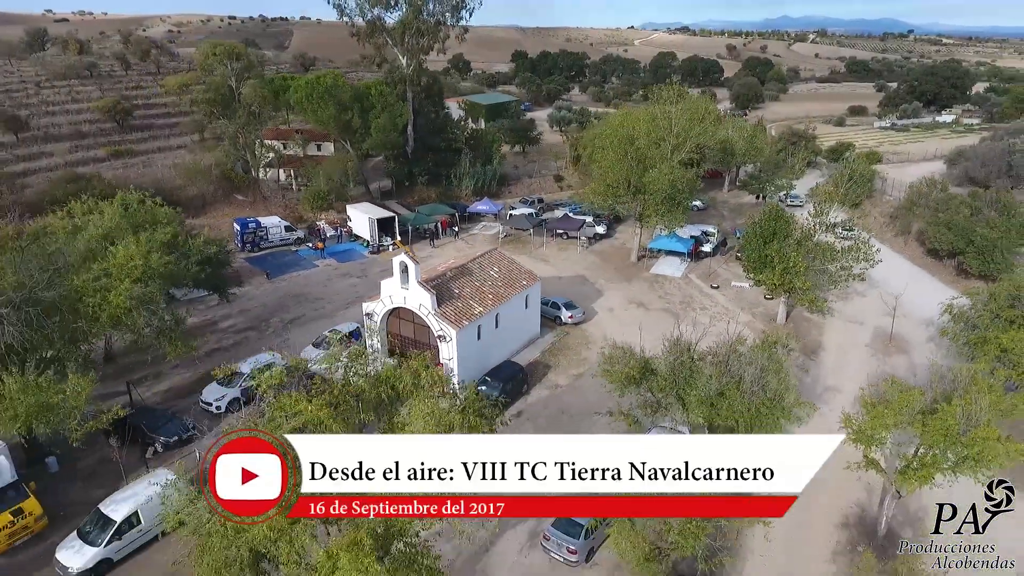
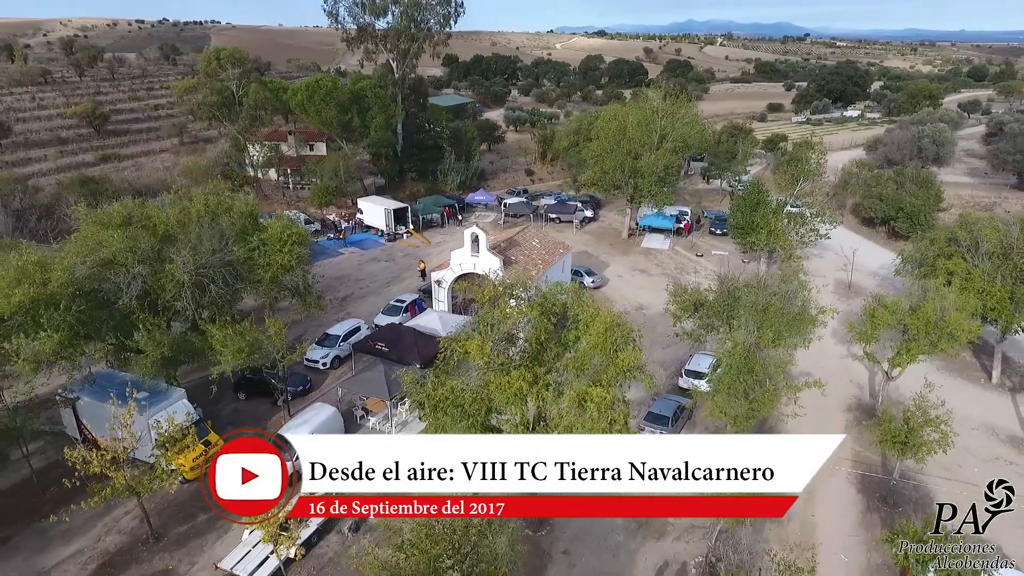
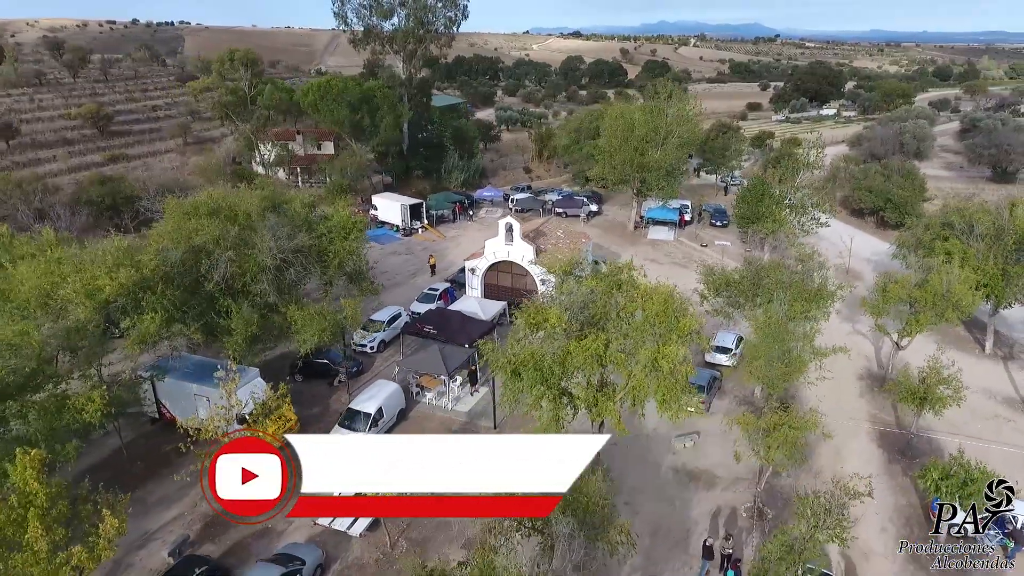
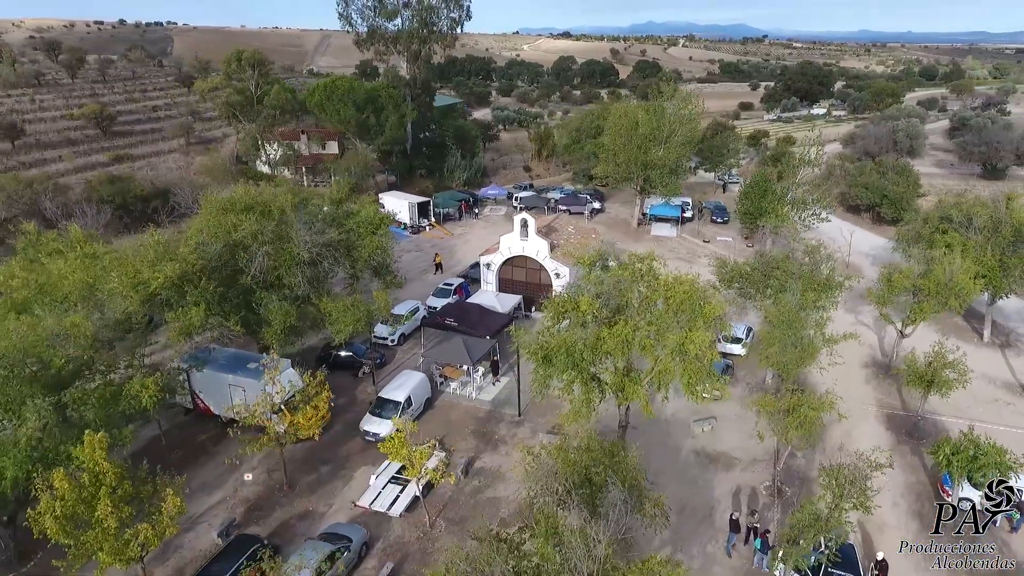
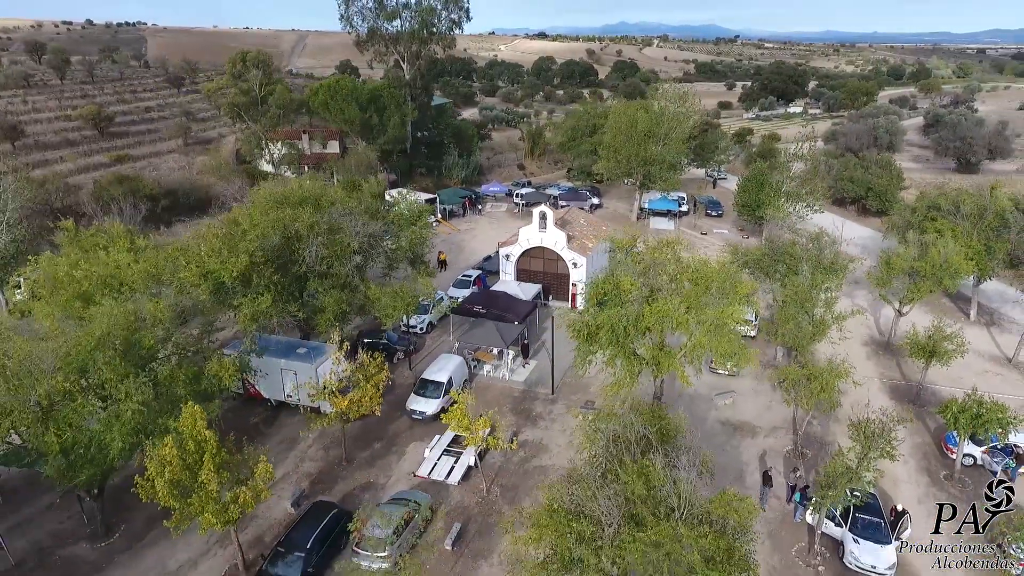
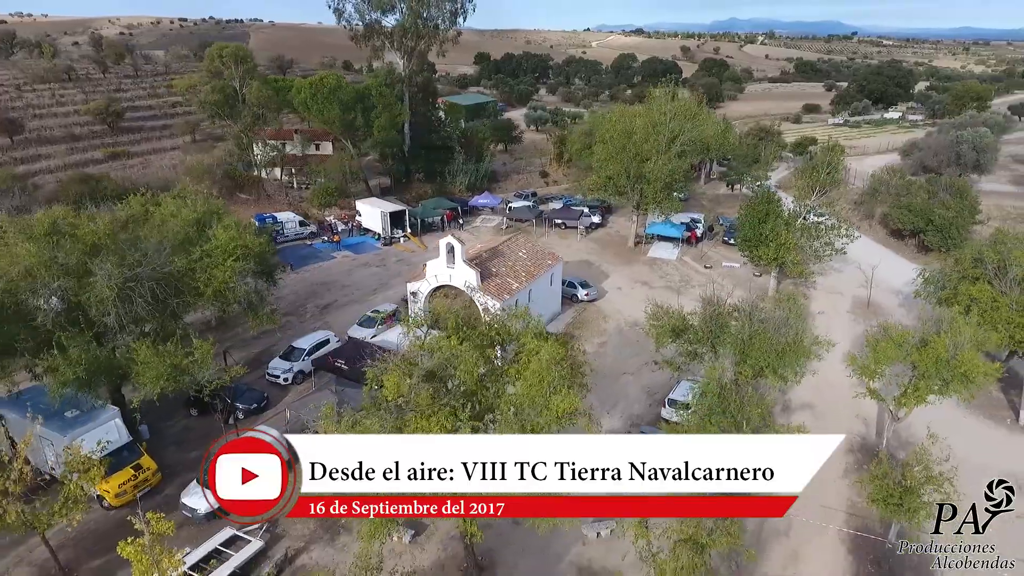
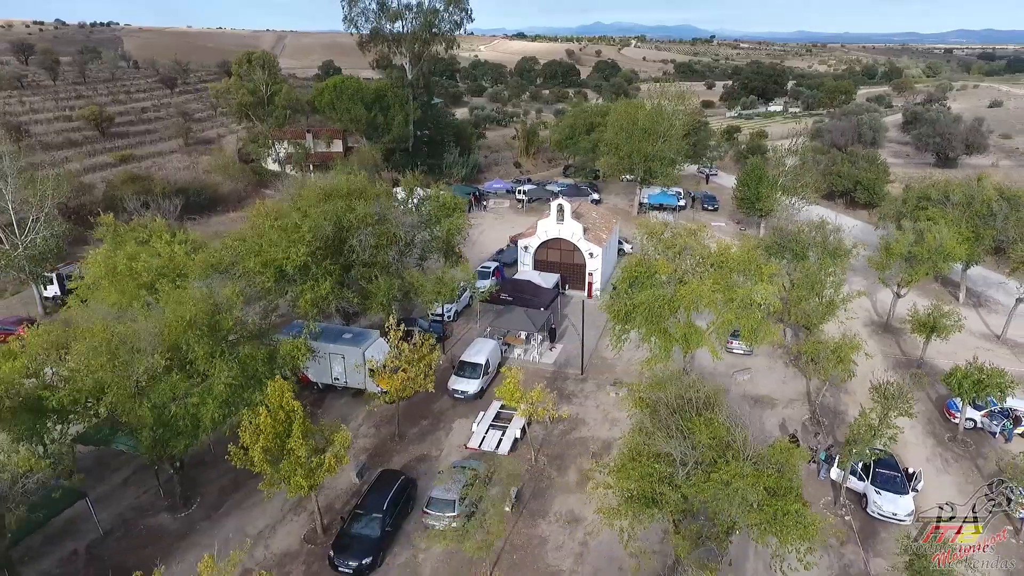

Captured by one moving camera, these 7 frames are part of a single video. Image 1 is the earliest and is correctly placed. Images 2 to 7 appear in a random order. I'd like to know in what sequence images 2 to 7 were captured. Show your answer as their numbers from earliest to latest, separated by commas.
6, 2, 3, 4, 5, 7
